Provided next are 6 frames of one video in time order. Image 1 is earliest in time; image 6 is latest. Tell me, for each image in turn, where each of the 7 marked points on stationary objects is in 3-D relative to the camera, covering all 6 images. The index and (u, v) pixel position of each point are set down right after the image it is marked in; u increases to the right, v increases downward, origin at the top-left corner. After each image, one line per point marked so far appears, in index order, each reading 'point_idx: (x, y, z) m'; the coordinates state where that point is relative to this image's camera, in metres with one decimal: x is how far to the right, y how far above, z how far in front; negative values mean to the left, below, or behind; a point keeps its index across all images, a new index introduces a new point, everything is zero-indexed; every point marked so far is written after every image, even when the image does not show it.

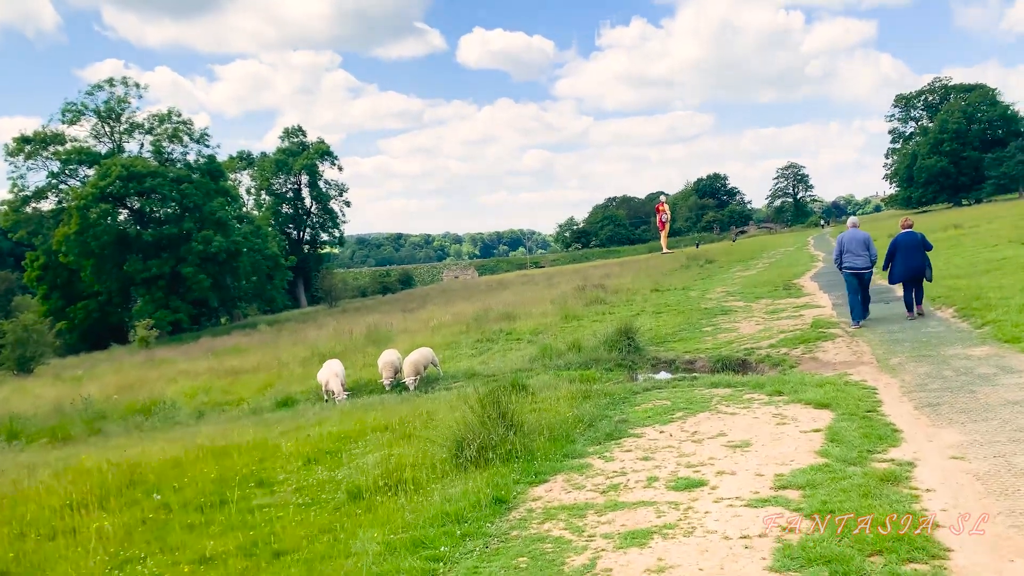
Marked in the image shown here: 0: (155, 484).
0: (-3.3, -1.8, +7.4) m
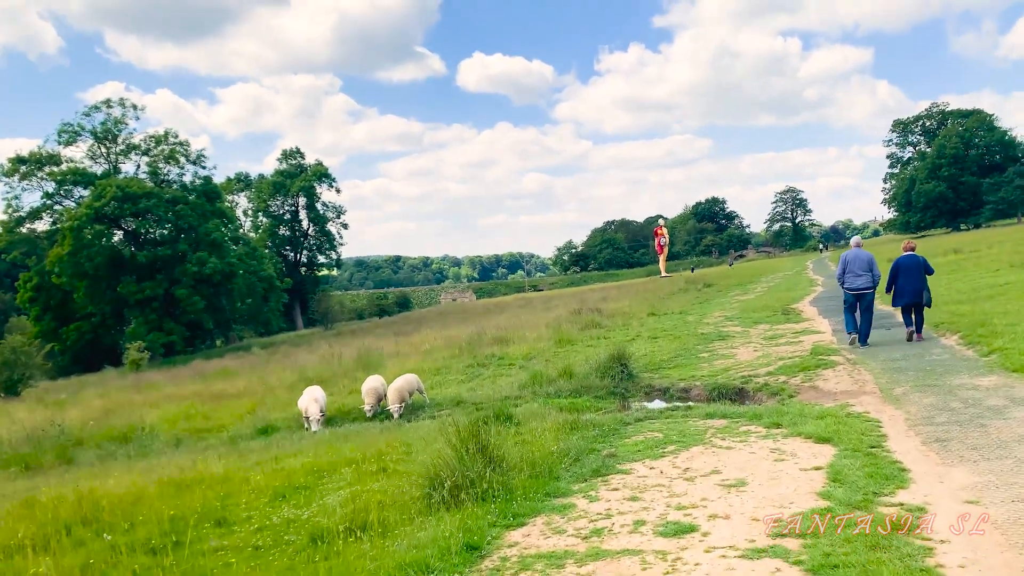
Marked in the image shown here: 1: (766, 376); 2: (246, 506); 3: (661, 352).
0: (-3.5, -2.0, +6.9) m
1: (+3.8, -1.3, +11.8) m
2: (-2.4, -2.0, +7.2) m
3: (+3.0, -1.3, +16.1) m
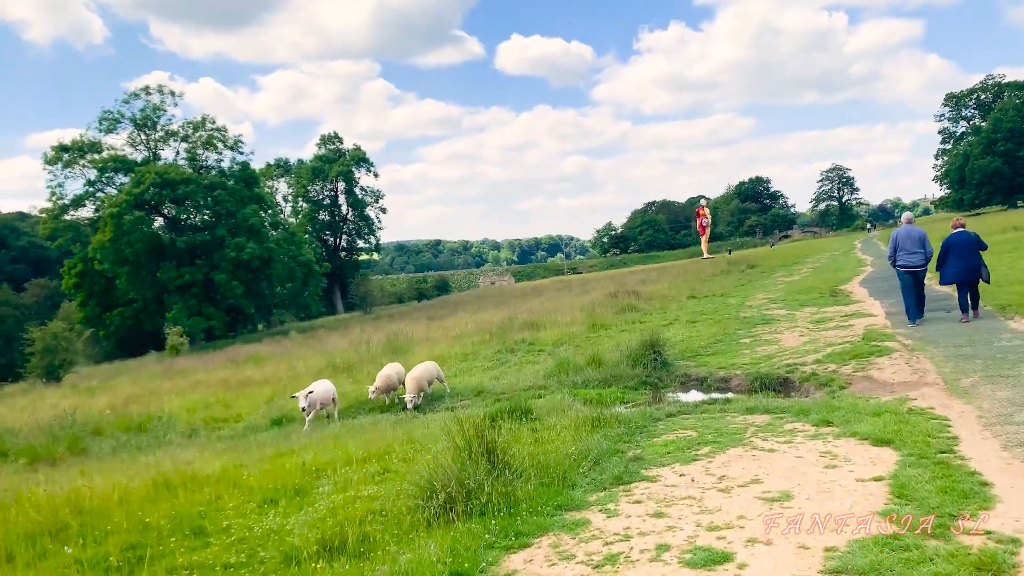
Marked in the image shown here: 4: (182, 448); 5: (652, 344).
0: (-3.4, -1.9, +6.3) m
1: (+4.1, -1.0, +10.8) m
2: (-2.3, -1.8, +6.5) m
3: (+3.5, -0.9, +15.1) m
4: (-4.9, -2.4, +11.8) m
5: (+2.2, -0.9, +12.2) m
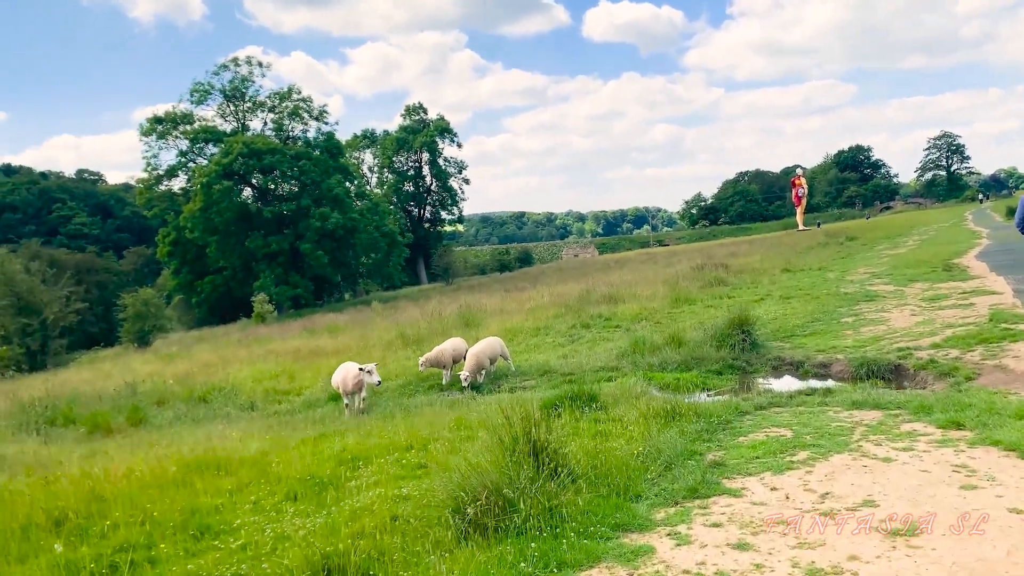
0: (-3.0, -1.7, +5.6) m
1: (+4.9, -0.7, +9.3) m
2: (-1.9, -1.6, +5.7) m
3: (+4.8, -0.5, +13.7) m
4: (-3.9, -1.9, +11.3) m
5: (+3.1, -0.5, +10.9) m
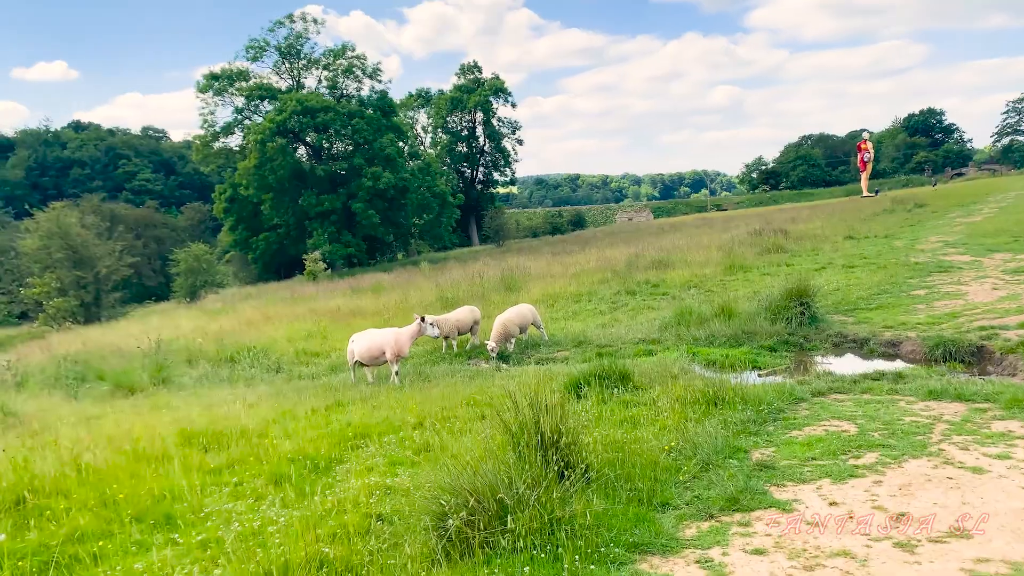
0: (-3.0, -1.4, +5.1) m
1: (+5.2, -0.4, +8.2) m
2: (-1.8, -1.3, +5.1) m
3: (+5.4, 0.0, +12.5) m
4: (-3.5, -1.3, +10.8) m
5: (+3.6, -0.1, +9.9) m
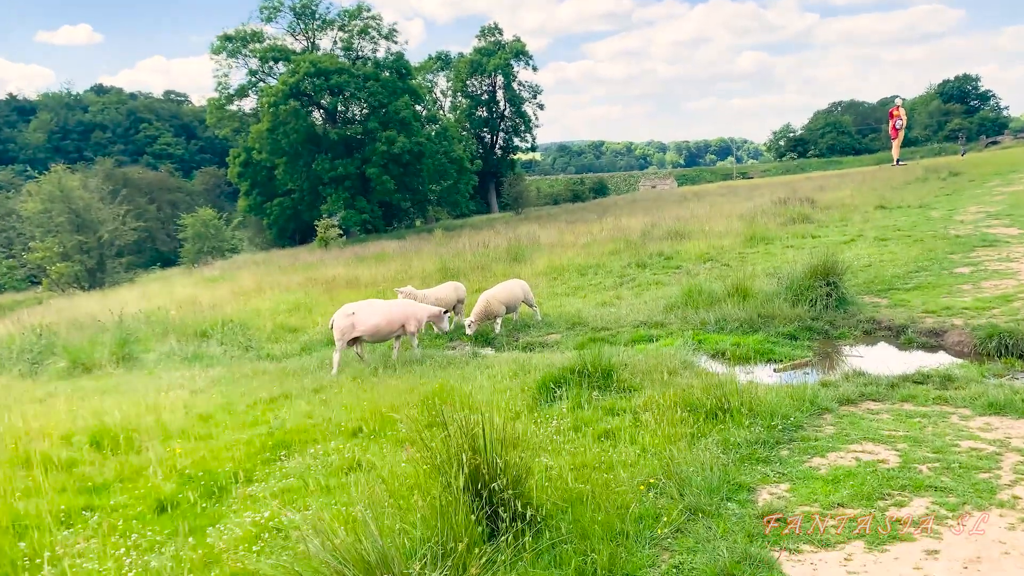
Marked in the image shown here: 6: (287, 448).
0: (-3.3, -1.2, +4.0) m
1: (+5.0, -0.3, +6.9) m
2: (-2.2, -1.2, +4.0) m
3: (+5.3, +0.4, +11.2) m
4: (-3.7, -1.0, +9.8) m
5: (+3.4, +0.2, +8.6) m
6: (-1.5, -1.0, +5.2) m
